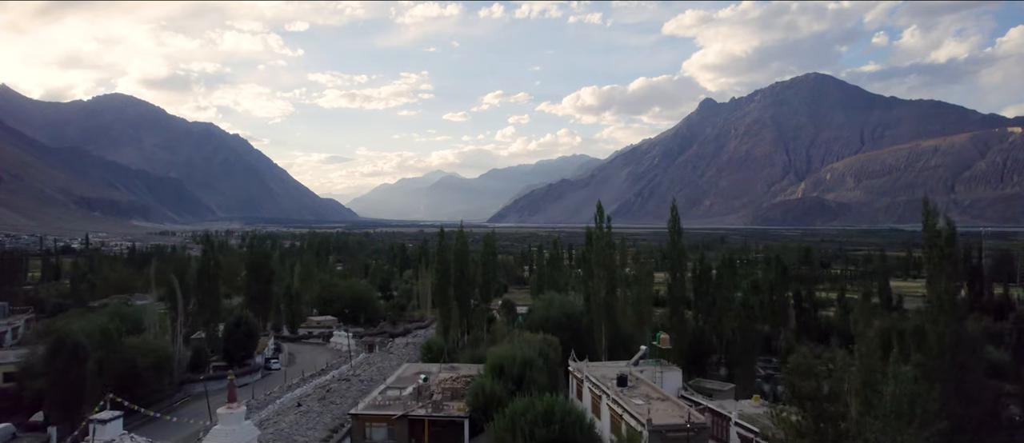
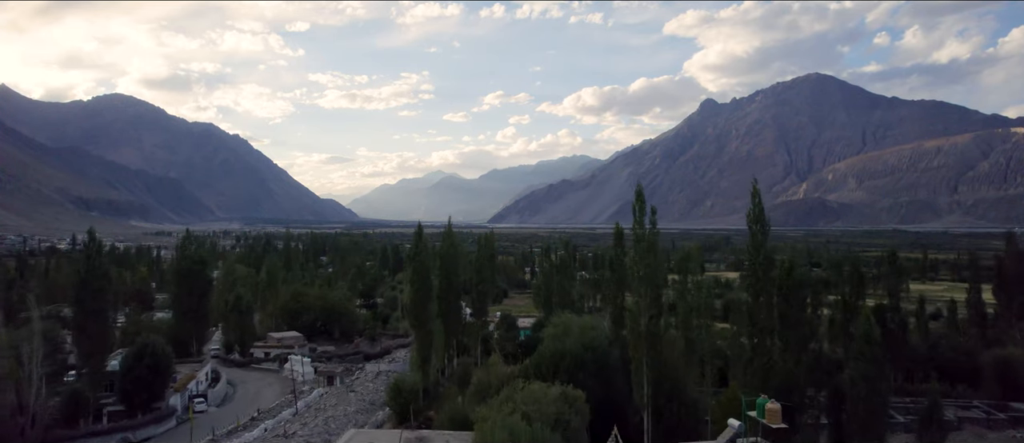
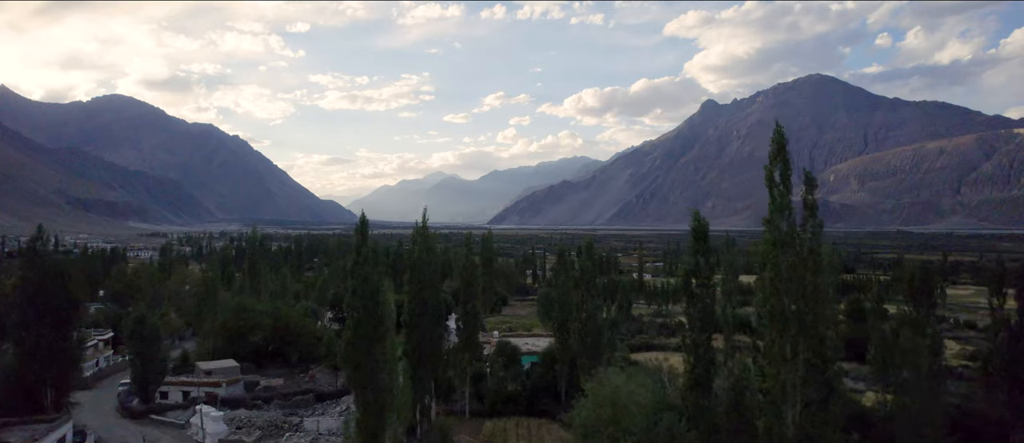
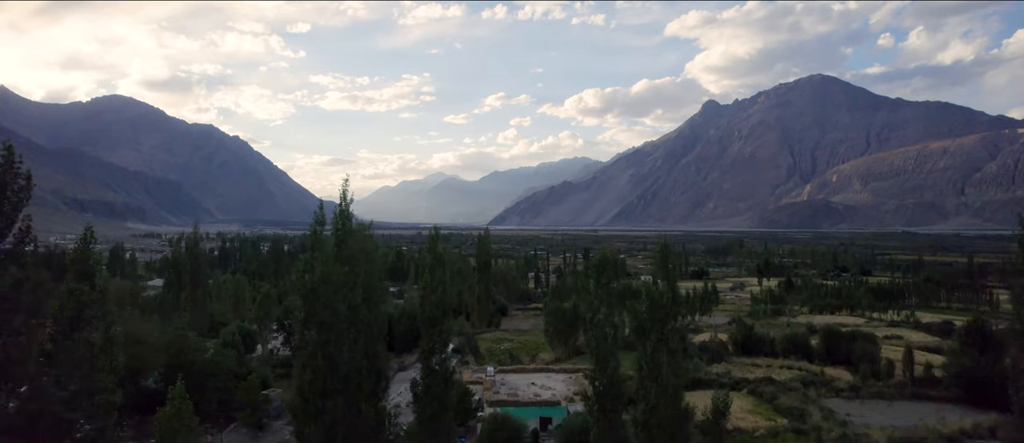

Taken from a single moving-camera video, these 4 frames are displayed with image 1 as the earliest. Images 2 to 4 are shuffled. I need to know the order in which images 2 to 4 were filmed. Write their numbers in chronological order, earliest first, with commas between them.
2, 3, 4
